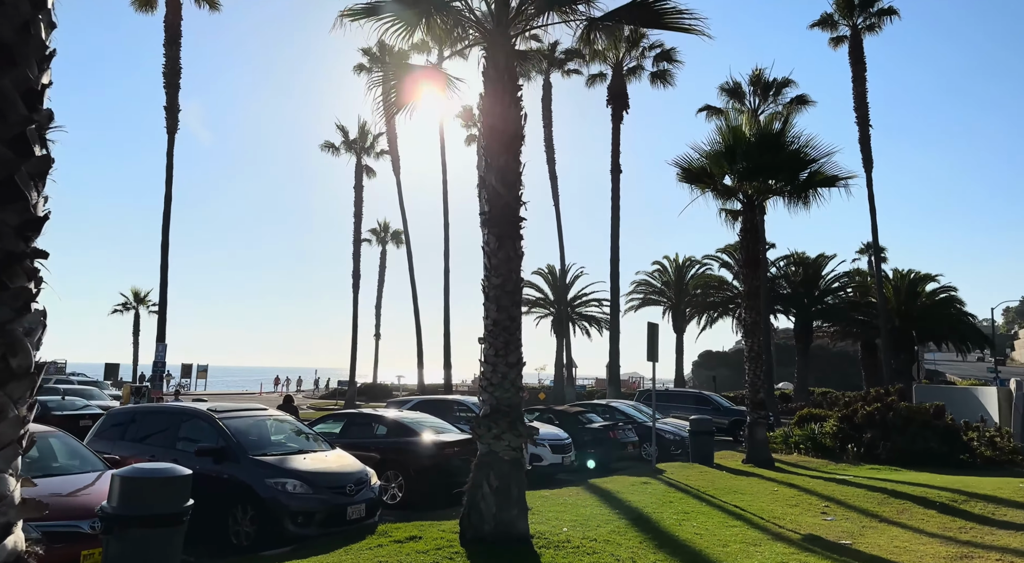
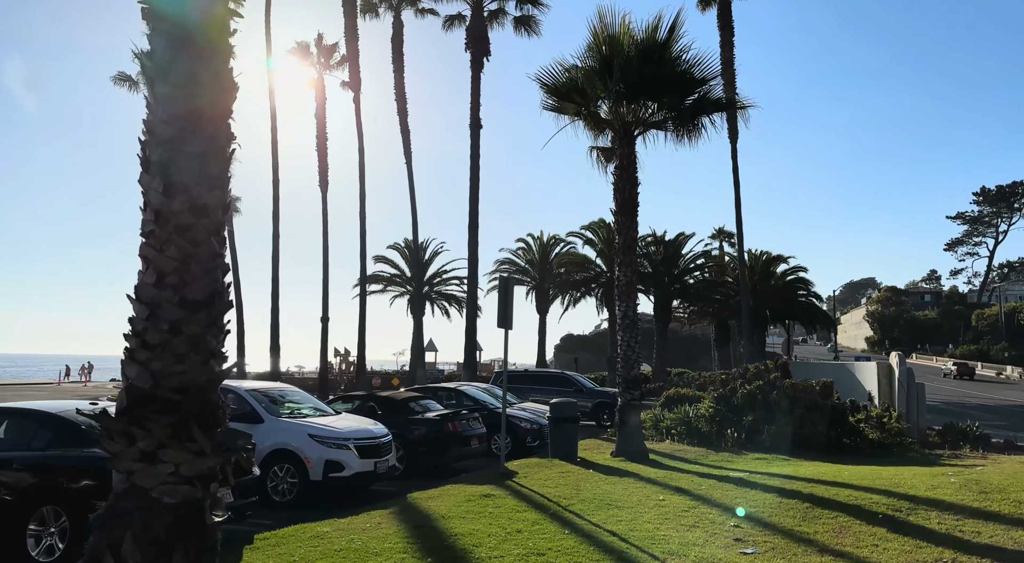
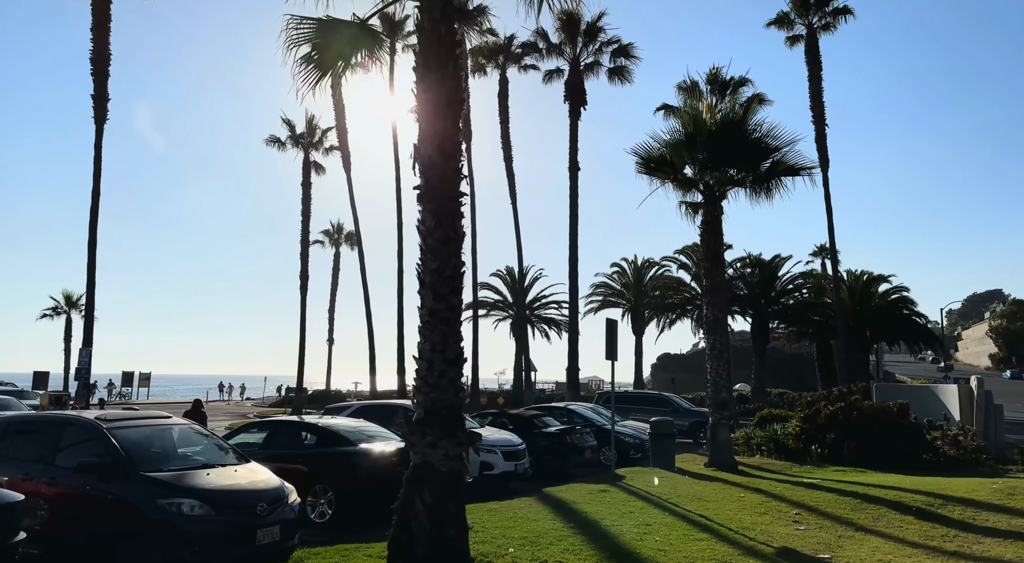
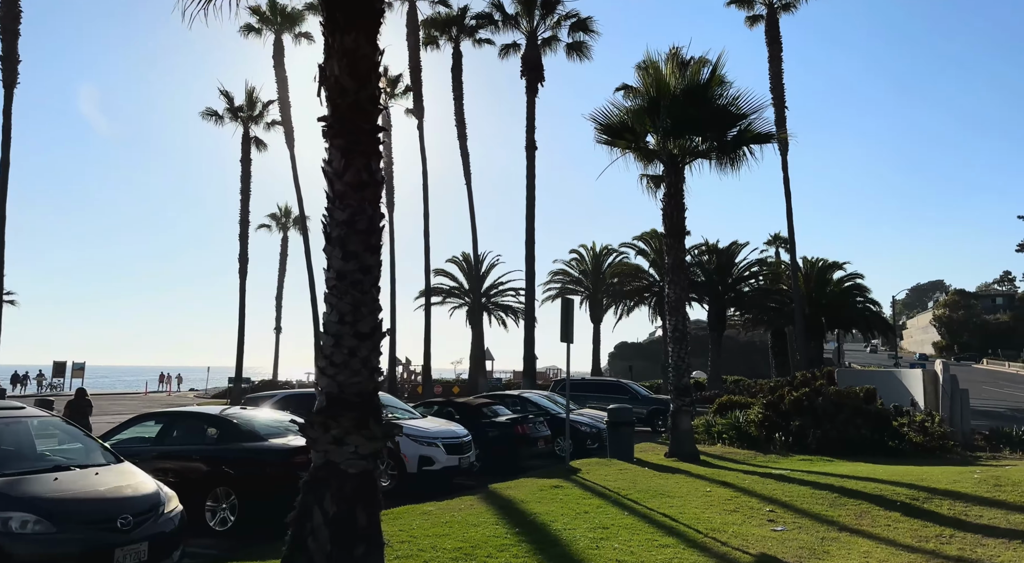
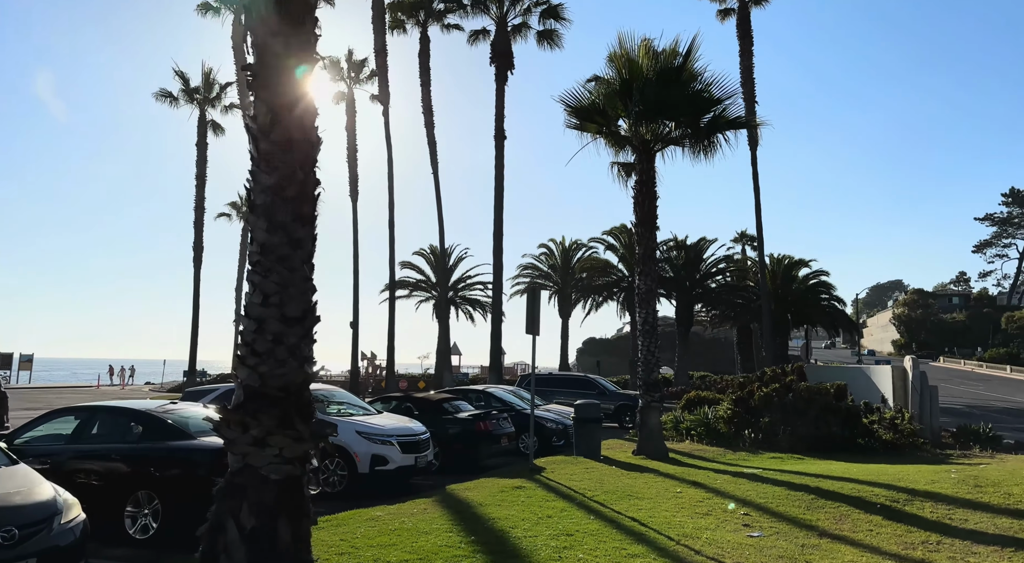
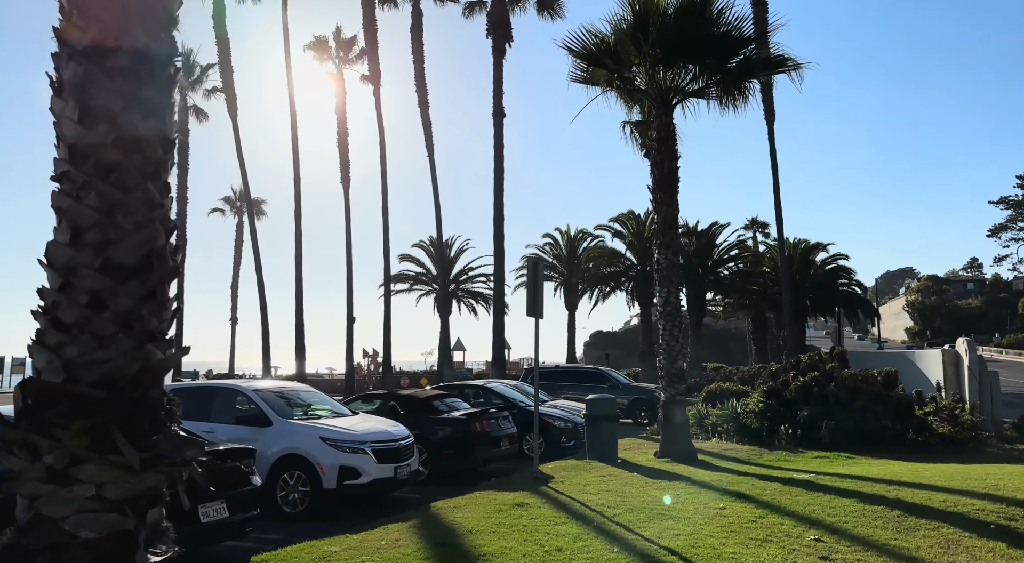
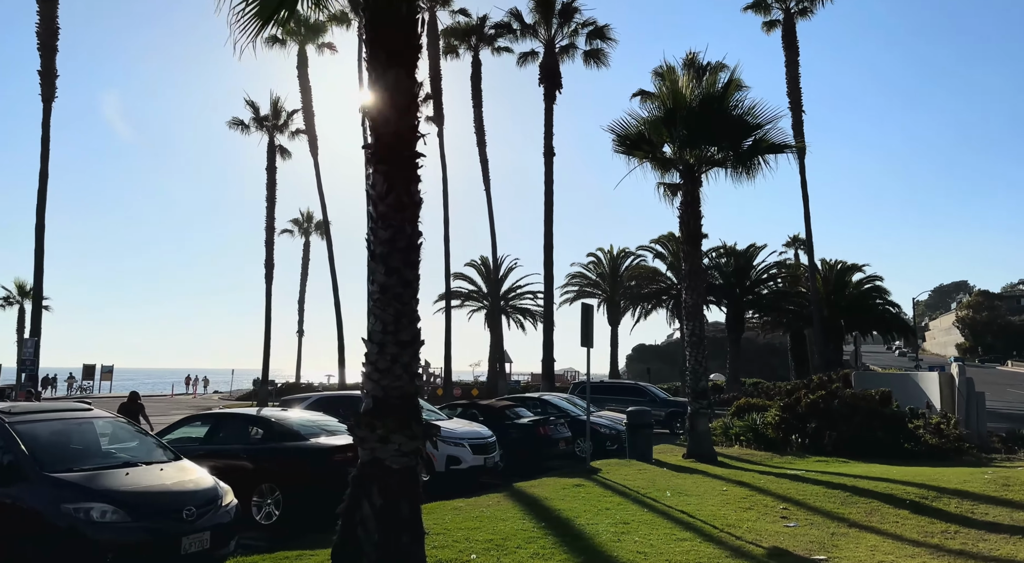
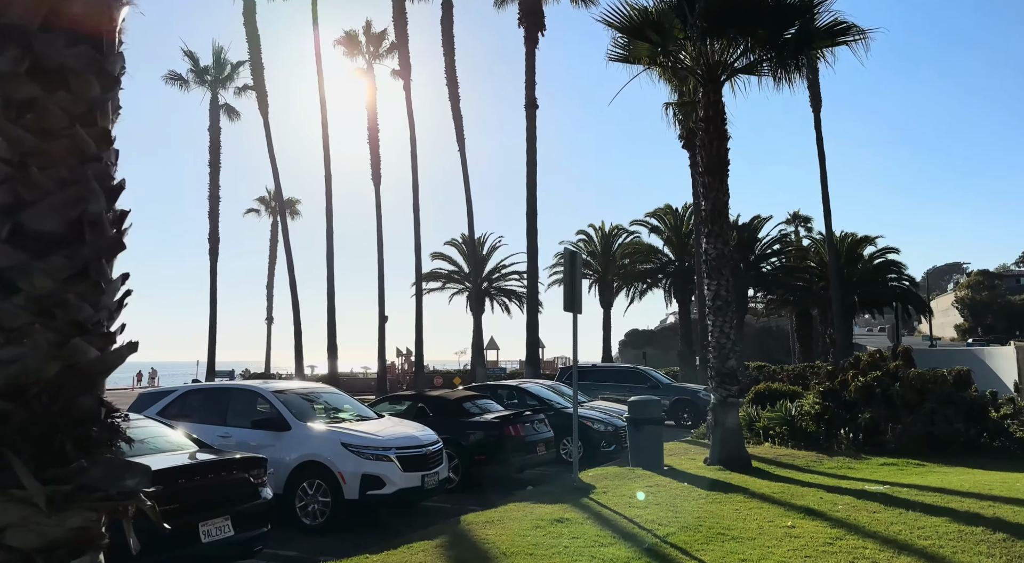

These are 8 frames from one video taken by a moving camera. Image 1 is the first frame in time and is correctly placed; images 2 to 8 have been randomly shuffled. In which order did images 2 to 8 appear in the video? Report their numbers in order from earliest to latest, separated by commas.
3, 7, 4, 5, 2, 6, 8
